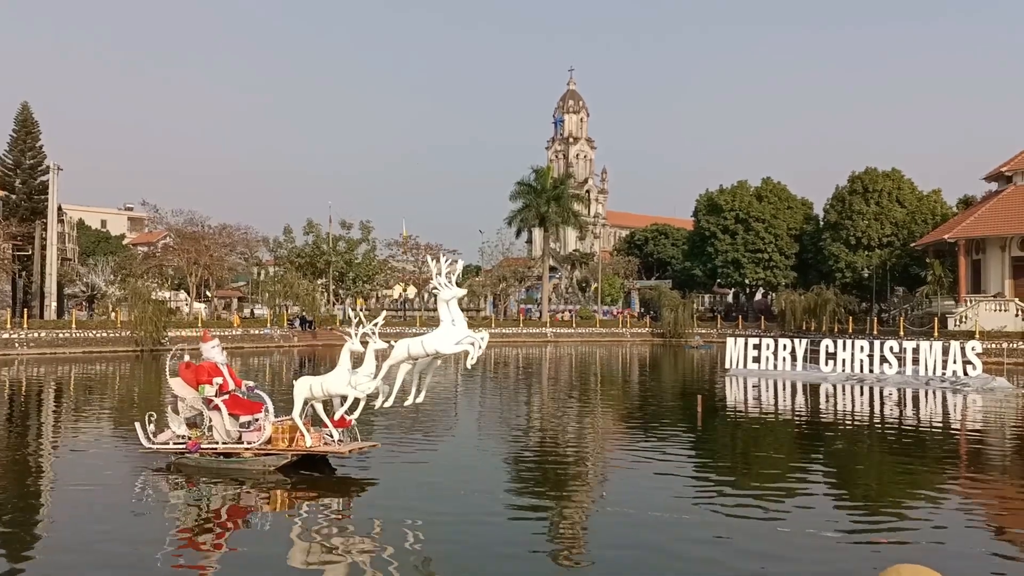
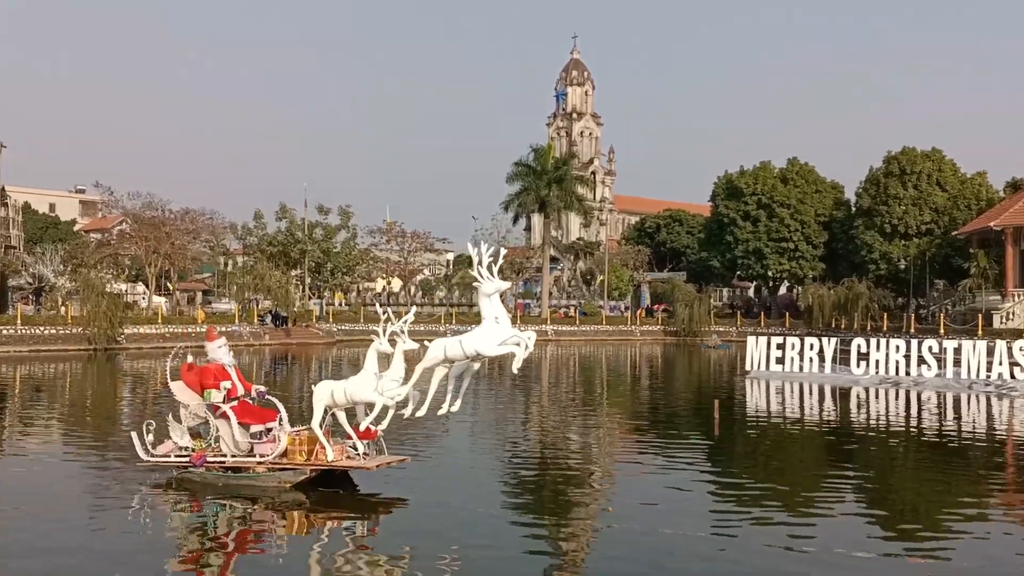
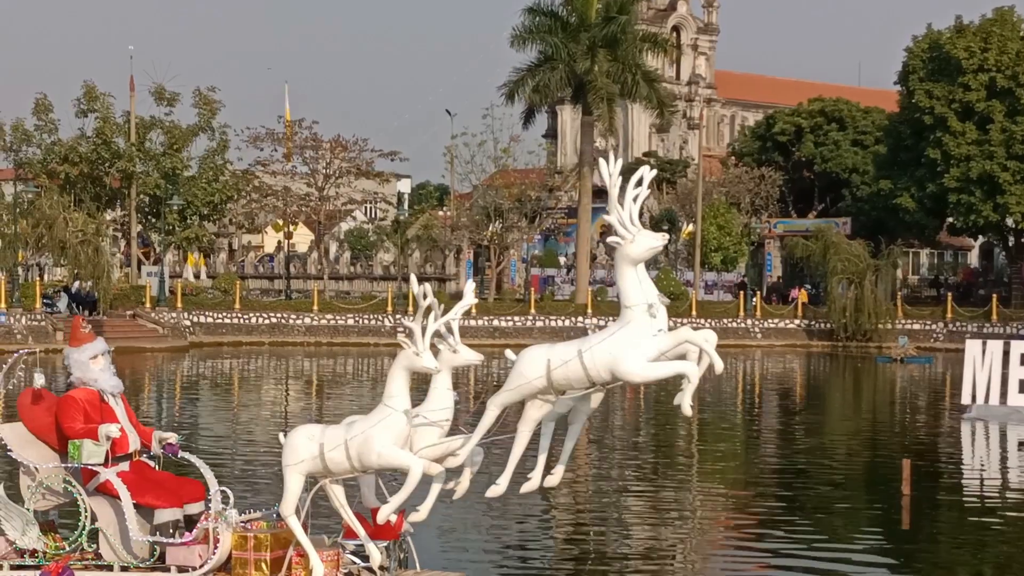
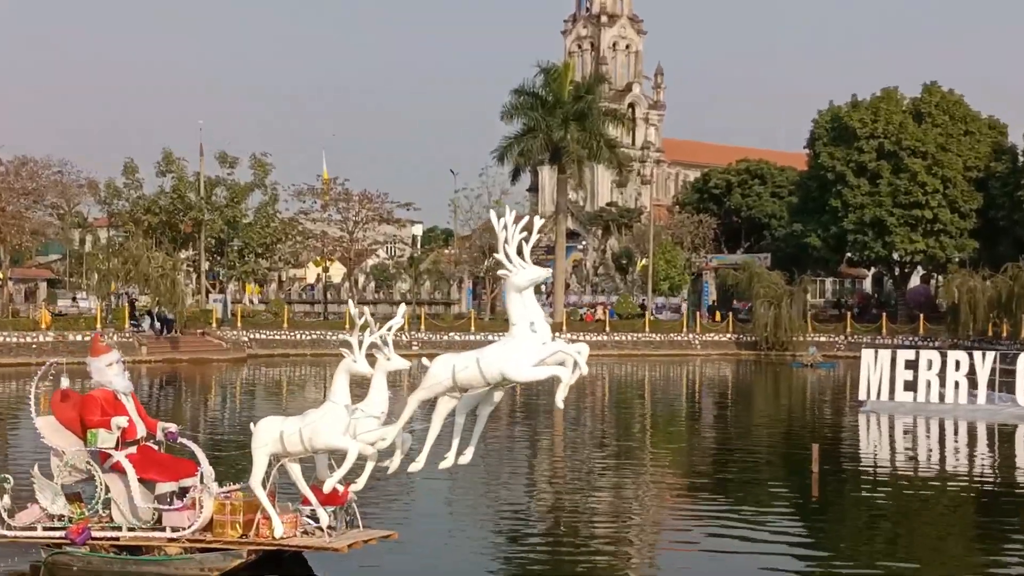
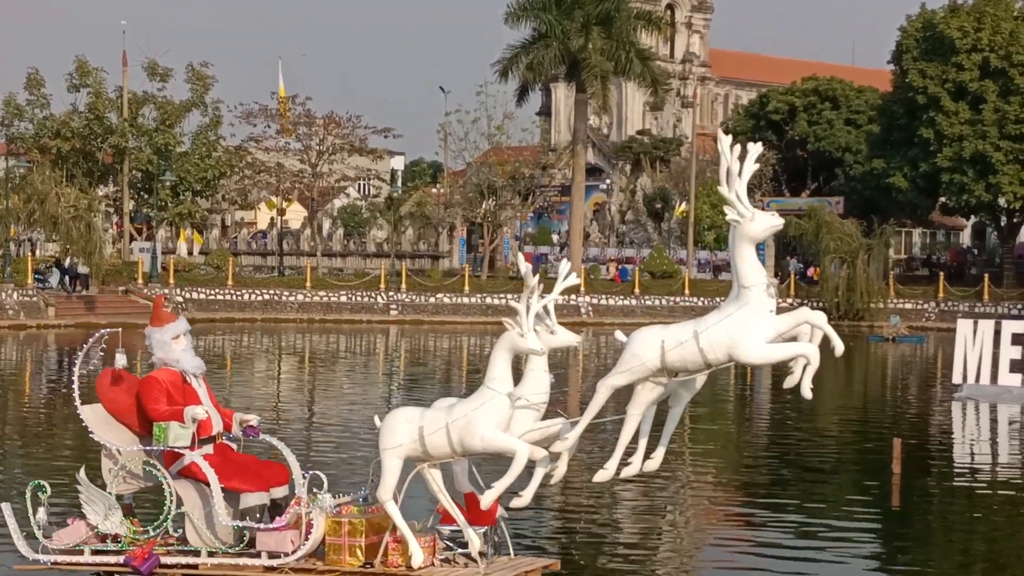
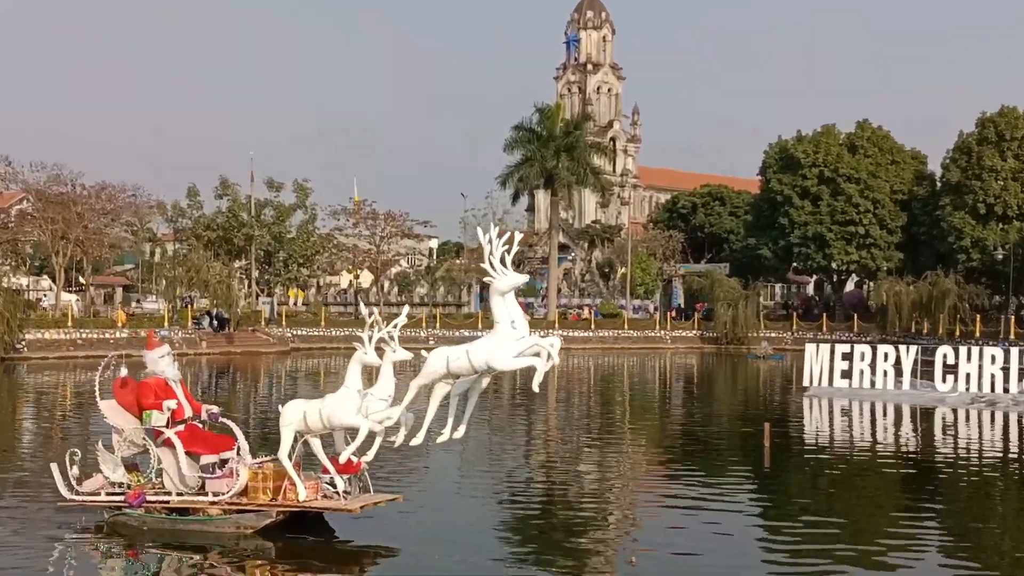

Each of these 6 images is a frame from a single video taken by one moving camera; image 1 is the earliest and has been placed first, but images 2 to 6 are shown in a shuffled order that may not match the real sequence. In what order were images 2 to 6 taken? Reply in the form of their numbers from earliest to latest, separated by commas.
2, 6, 4, 3, 5
